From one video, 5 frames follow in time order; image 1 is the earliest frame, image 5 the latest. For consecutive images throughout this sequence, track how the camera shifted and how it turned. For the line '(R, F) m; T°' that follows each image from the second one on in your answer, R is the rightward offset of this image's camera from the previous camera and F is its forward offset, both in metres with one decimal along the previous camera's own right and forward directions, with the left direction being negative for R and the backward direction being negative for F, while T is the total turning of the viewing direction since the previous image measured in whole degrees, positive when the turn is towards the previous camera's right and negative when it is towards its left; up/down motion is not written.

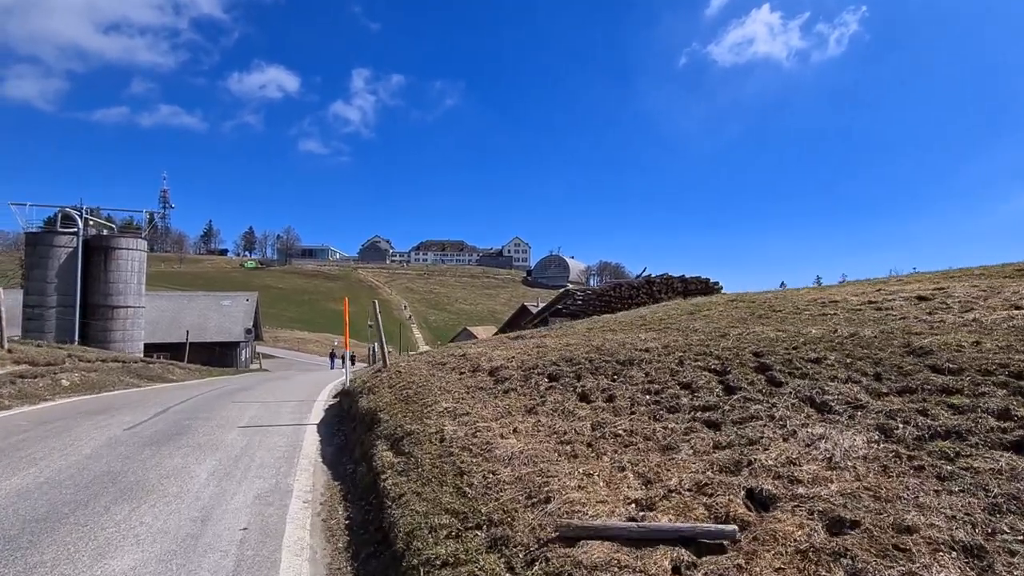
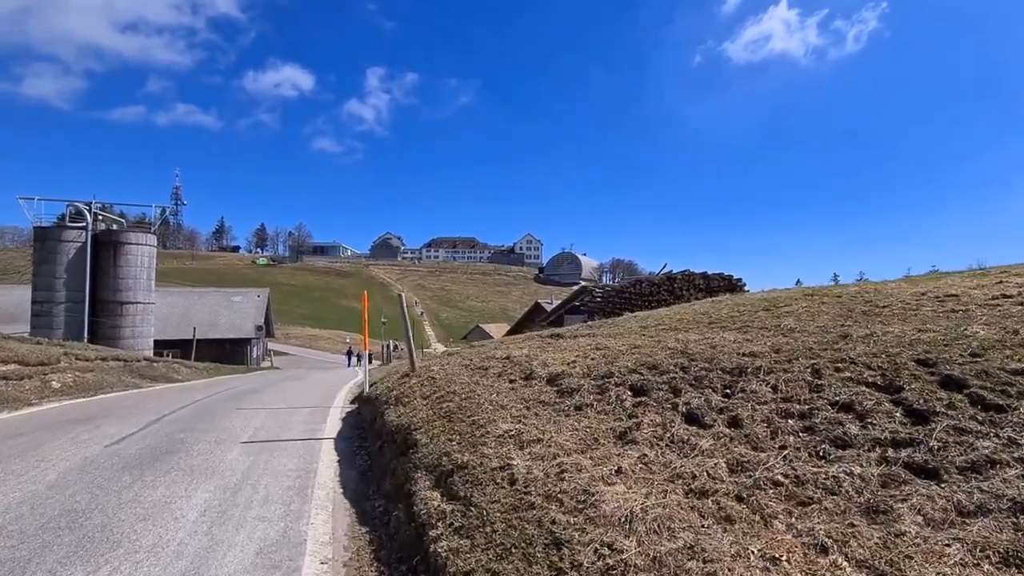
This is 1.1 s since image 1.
(-0.6, +1.5) m; -1°
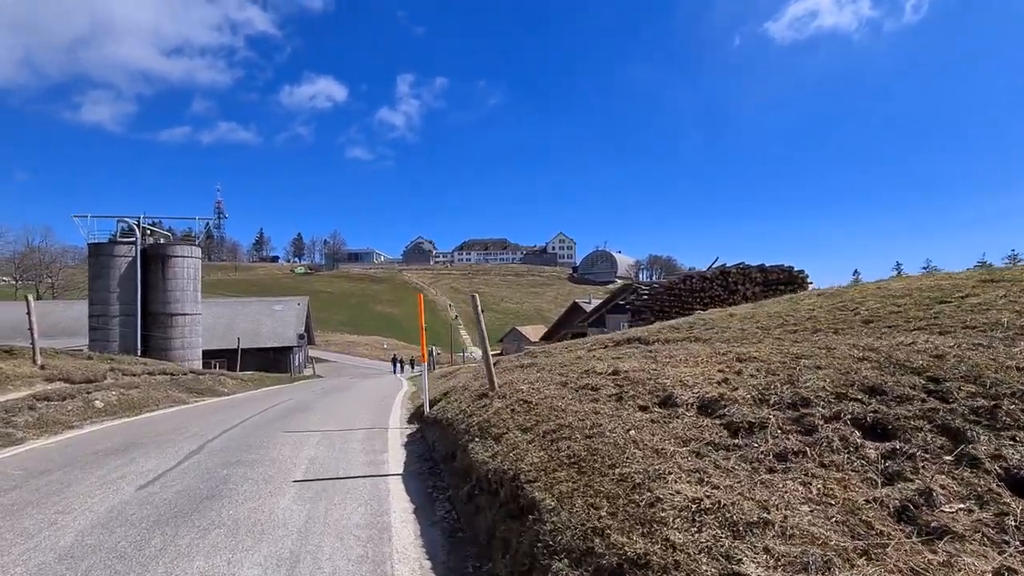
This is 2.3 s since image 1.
(-0.8, +1.6) m; -3°
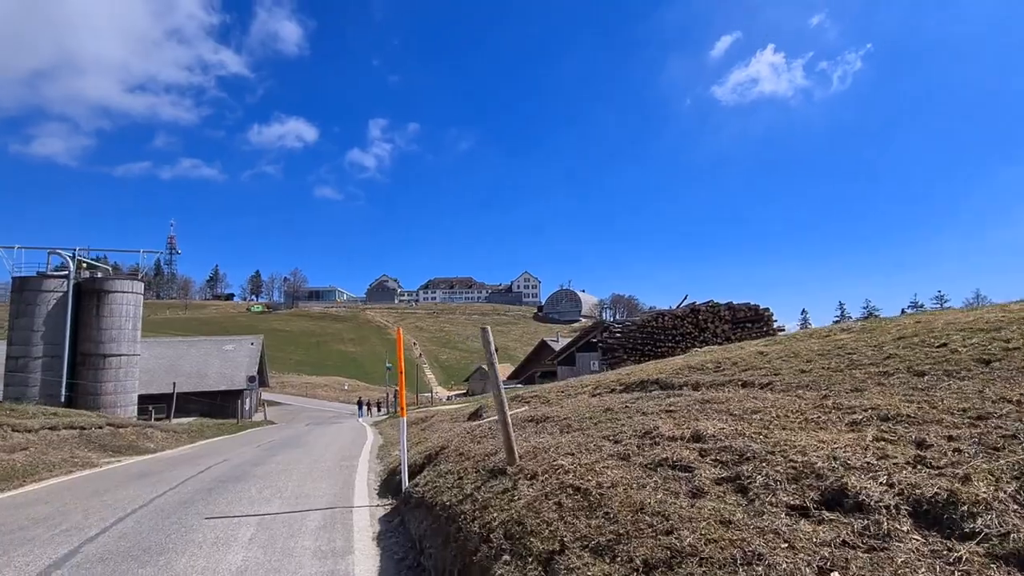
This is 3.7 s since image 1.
(-0.5, +2.0) m; +4°
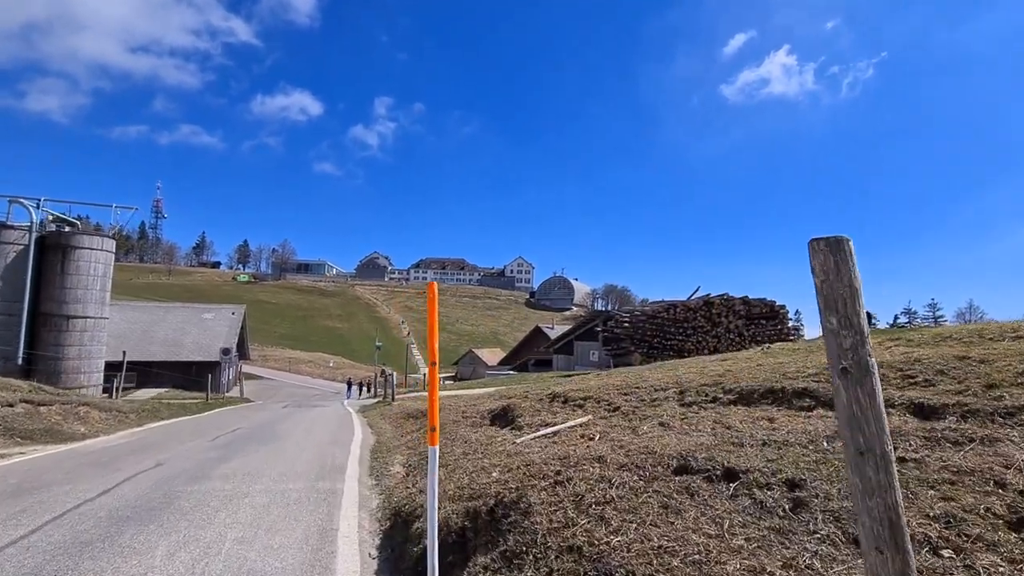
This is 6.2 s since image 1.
(-1.1, +3.6) m; +1°
